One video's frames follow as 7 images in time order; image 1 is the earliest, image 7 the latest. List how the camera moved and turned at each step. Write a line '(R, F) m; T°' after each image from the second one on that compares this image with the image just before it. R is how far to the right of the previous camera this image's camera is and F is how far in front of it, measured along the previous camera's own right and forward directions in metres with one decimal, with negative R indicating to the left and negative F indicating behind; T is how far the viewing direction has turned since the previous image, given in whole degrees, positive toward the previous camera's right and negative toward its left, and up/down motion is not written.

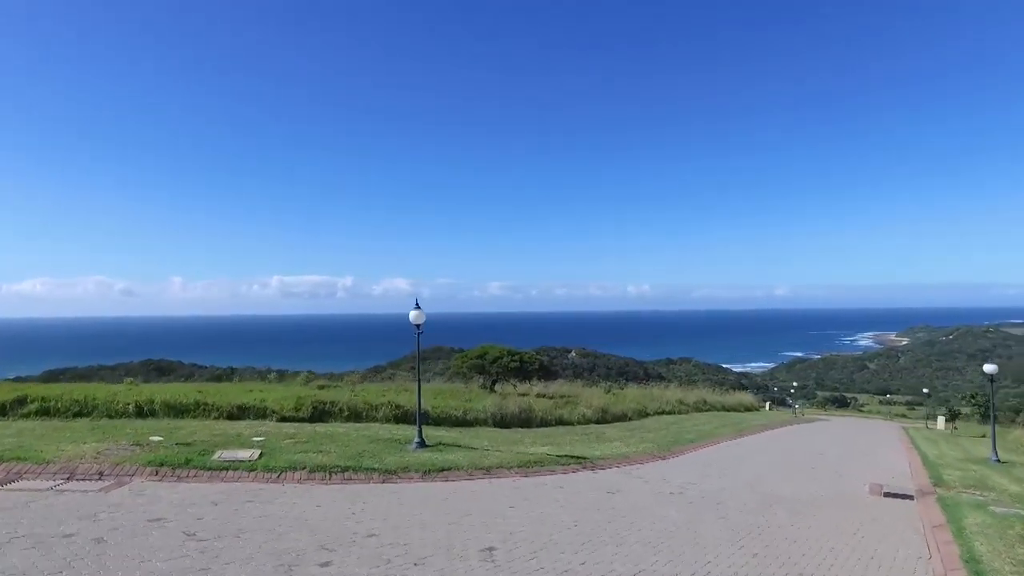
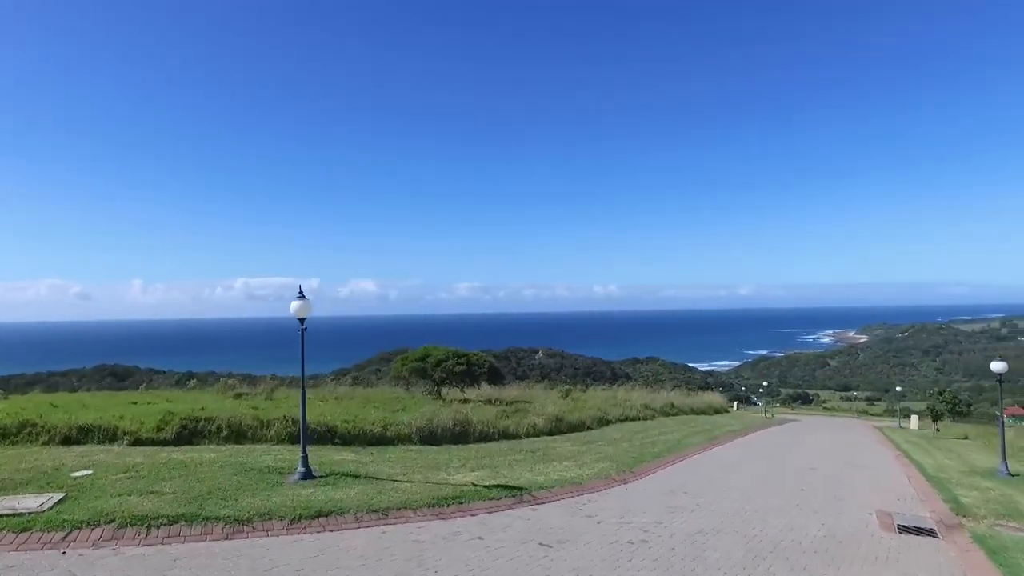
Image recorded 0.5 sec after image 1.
(+0.5, +1.7) m; +3°
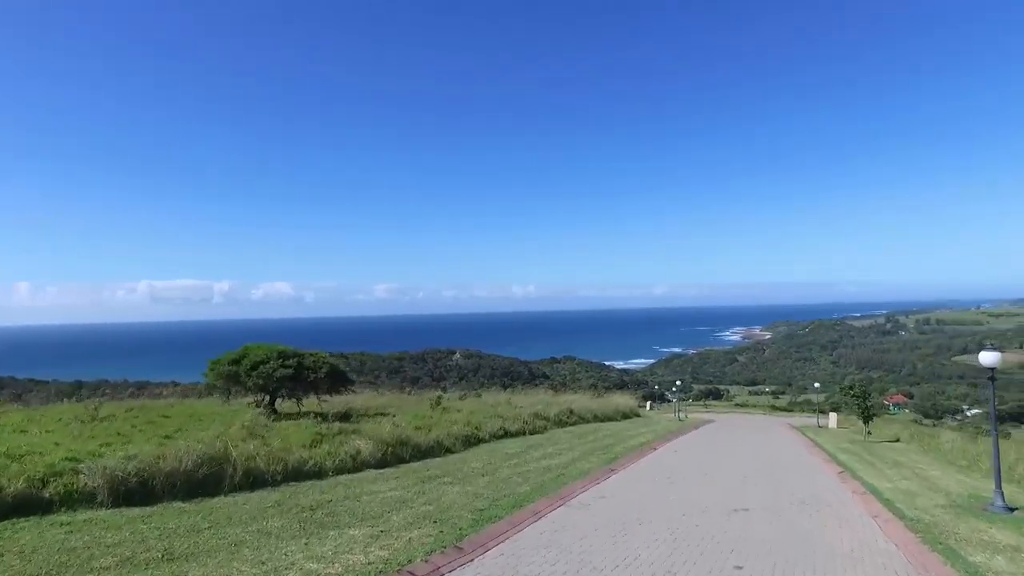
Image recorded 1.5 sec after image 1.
(+1.2, +3.0) m; +7°
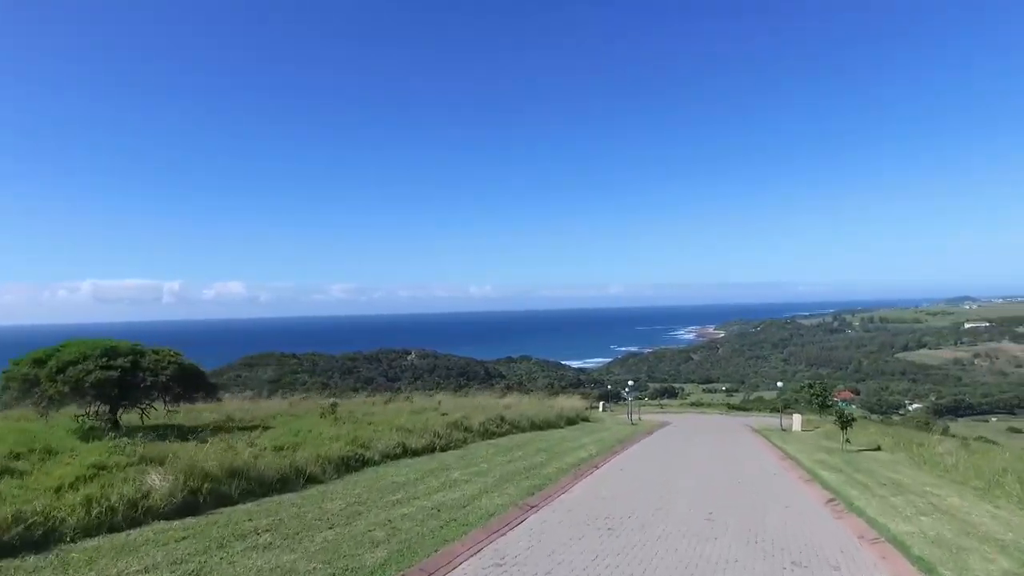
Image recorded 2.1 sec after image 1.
(+0.7, +2.3) m; +4°
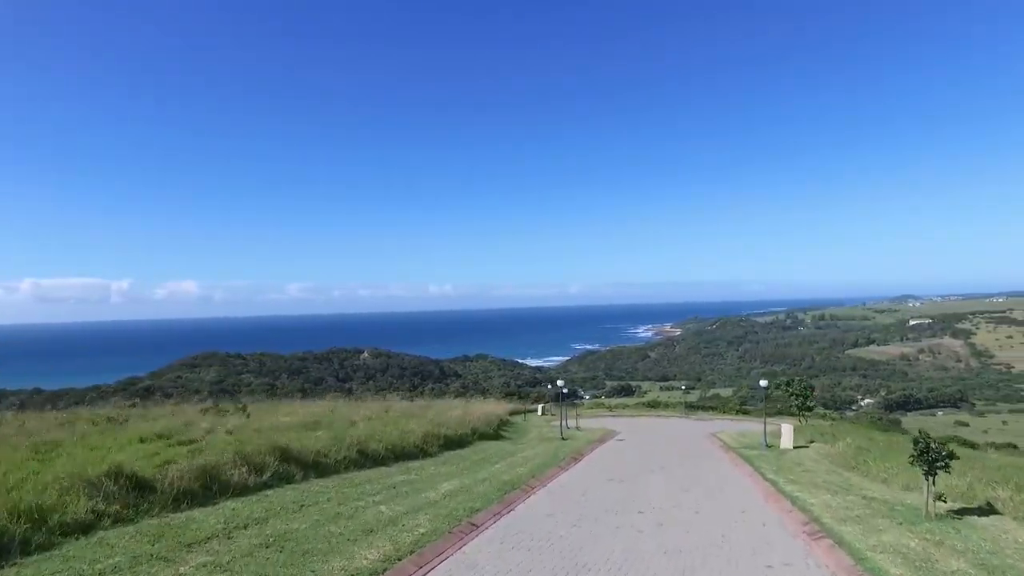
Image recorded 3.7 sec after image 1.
(+1.8, +5.9) m; +3°
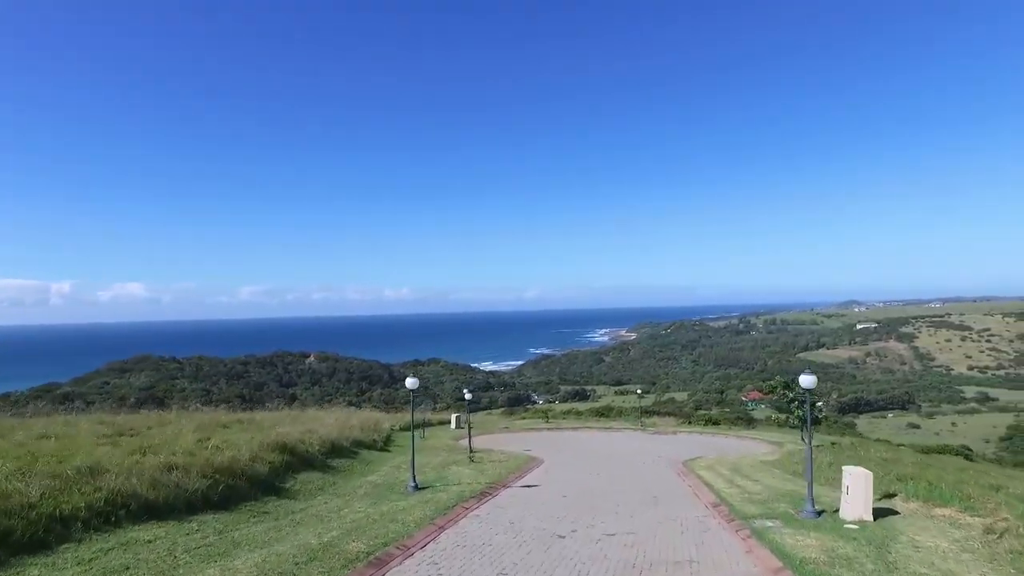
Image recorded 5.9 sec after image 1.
(+1.9, +7.5) m; +4°
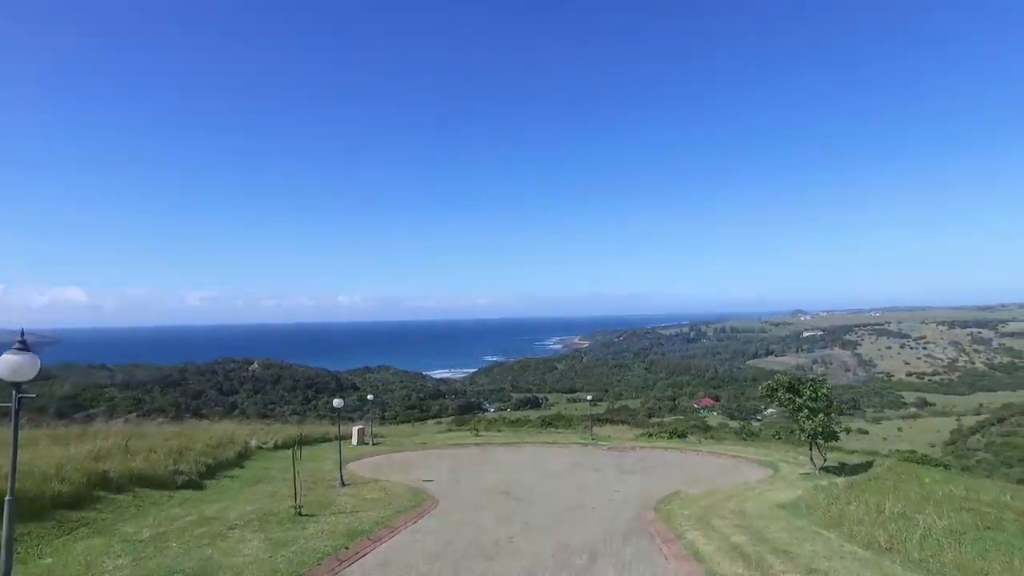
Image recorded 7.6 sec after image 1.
(+1.1, +5.0) m; +4°
